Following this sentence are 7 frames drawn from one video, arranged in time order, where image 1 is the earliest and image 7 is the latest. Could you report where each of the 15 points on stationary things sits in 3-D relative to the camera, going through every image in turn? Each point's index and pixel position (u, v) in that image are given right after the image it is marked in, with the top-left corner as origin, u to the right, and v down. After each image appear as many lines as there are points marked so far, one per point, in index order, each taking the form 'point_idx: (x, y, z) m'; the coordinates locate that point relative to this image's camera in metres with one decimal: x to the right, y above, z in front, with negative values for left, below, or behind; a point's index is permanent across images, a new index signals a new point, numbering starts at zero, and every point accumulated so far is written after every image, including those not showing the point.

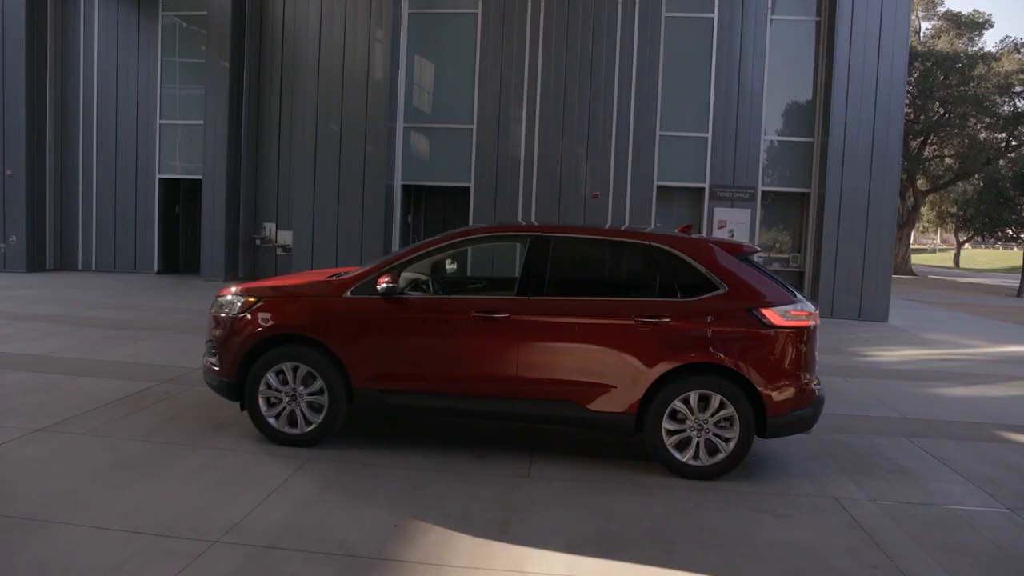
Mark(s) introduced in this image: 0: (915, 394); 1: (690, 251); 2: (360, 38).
0: (+4.9, -1.3, +9.5) m
1: (+1.4, +0.3, +6.2) m
2: (-3.7, +6.0, +18.6) m
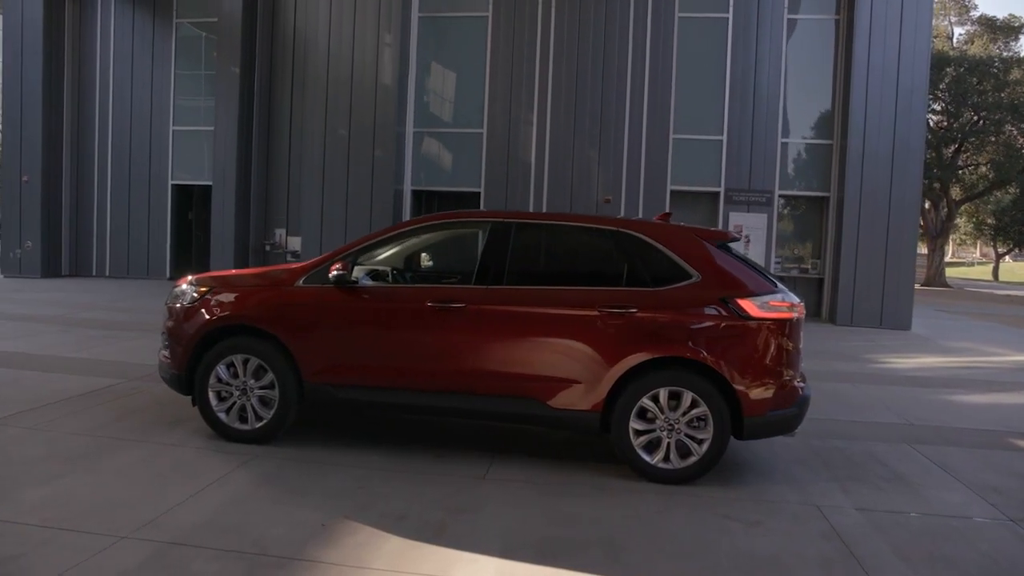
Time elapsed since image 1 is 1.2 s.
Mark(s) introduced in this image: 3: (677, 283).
0: (+4.7, -1.3, +8.9) m
1: (+1.1, +0.4, +5.8) m
2: (-3.4, +5.9, +18.5) m
3: (+1.2, 0.0, +5.6) m
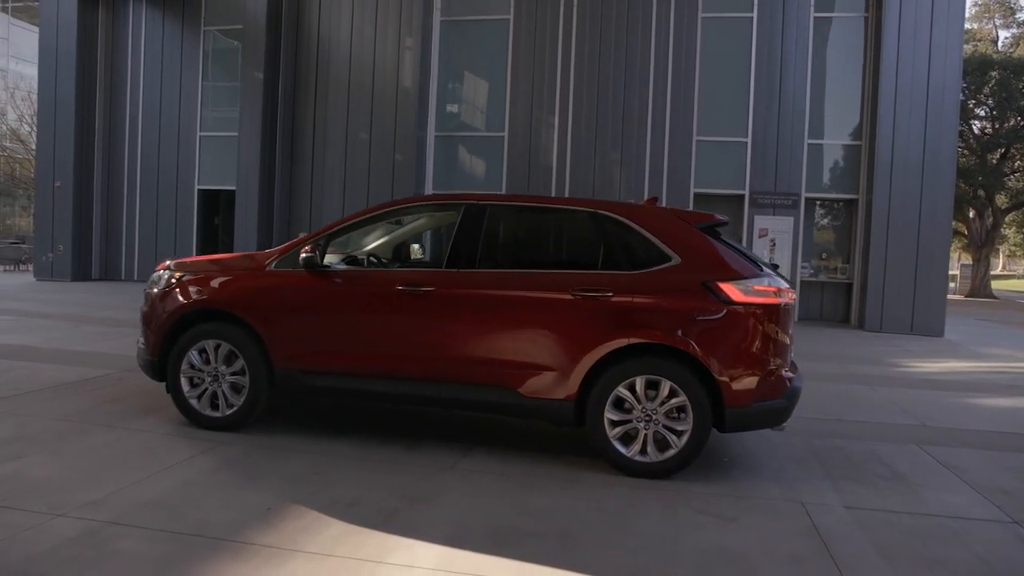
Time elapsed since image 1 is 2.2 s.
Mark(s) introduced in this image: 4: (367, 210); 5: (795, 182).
0: (+4.7, -1.3, +8.4) m
1: (+0.9, +0.5, +5.5) m
2: (-2.9, +5.8, +18.5) m
3: (+1.0, +0.2, +5.4) m
4: (-1.1, +0.6, +6.0) m
5: (+6.3, +2.3, +17.2) m
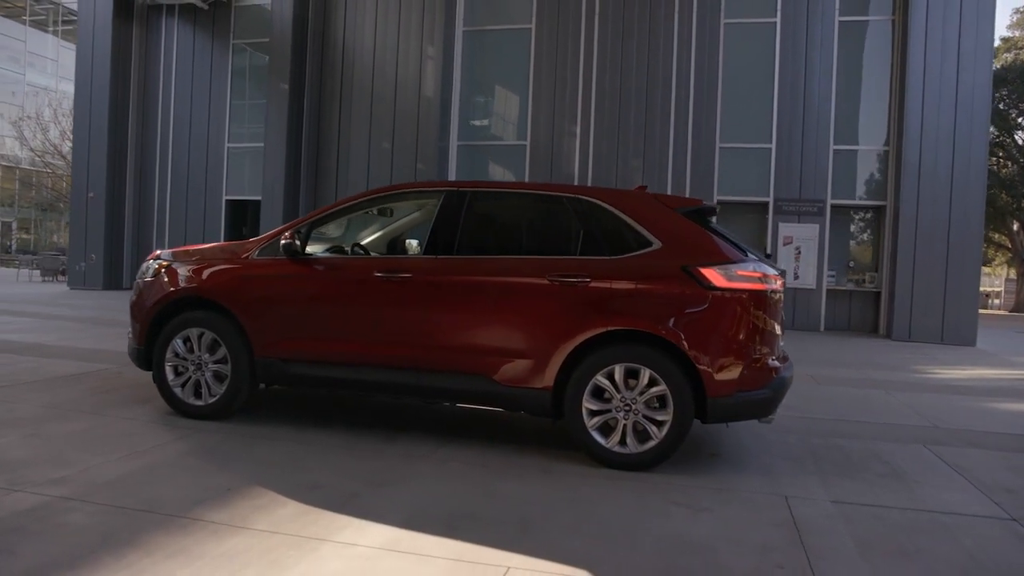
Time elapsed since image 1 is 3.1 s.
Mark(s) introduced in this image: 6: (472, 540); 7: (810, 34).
0: (+4.7, -1.2, +8.0) m
1: (+0.8, +0.6, +5.4) m
2: (-2.4, +5.6, +18.7) m
3: (+0.8, +0.2, +5.2) m
4: (-1.2, +0.7, +5.9) m
5: (+6.7, +2.2, +16.8) m
6: (-0.2, -1.2, +3.7) m
7: (+6.6, +5.6, +17.0) m
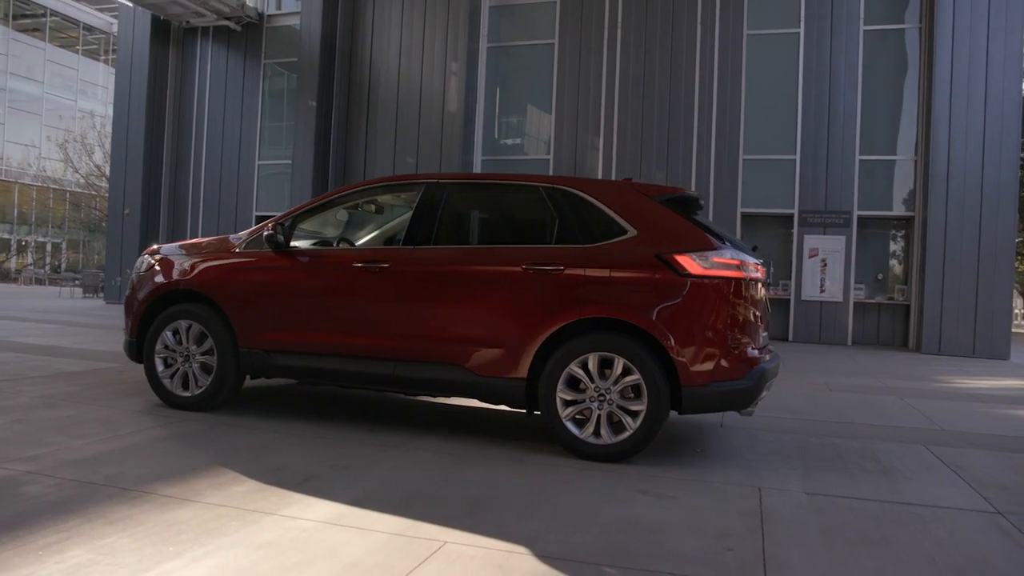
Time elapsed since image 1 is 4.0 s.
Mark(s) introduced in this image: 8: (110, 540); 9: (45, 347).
0: (+4.6, -1.3, +7.7) m
1: (+0.6, +0.7, +5.3) m
2: (-1.9, +5.2, +18.9) m
3: (+0.7, +0.3, +5.2) m
4: (-1.4, +0.8, +6.0) m
5: (+7.1, +1.9, +16.5) m
6: (-0.4, -1.1, +3.7) m
7: (+7.0, +5.3, +16.8) m
8: (-1.6, -1.0, +3.1) m
9: (-5.9, -0.7, +9.7) m
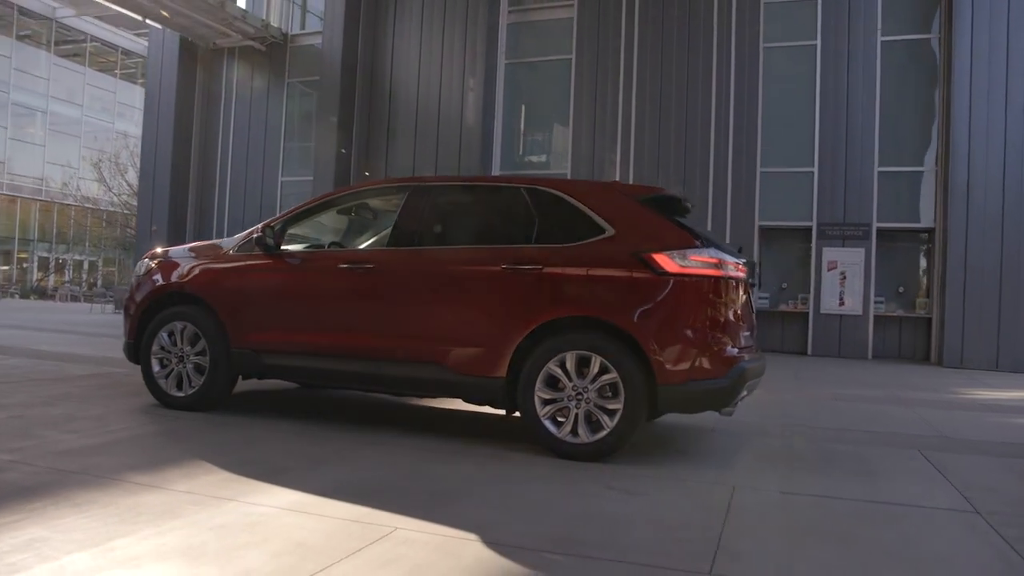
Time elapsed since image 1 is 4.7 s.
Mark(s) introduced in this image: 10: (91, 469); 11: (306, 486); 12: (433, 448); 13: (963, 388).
0: (+4.6, -1.3, +7.6) m
1: (+0.5, +0.7, +5.4) m
2: (-1.4, +4.9, +19.1) m
3: (+0.5, +0.3, +5.2) m
4: (-1.5, +0.7, +6.1) m
5: (+7.5, +1.6, +16.3) m
6: (-0.6, -1.0, +3.7) m
7: (+7.3, +5.0, +16.7) m
8: (-1.8, -1.0, +3.2) m
9: (-5.8, -0.9, +10.0) m
10: (-2.2, -1.0, +4.1) m
11: (-1.1, -1.0, +4.0) m
12: (-0.5, -1.1, +5.2) m
13: (+6.4, -1.4, +11.0) m
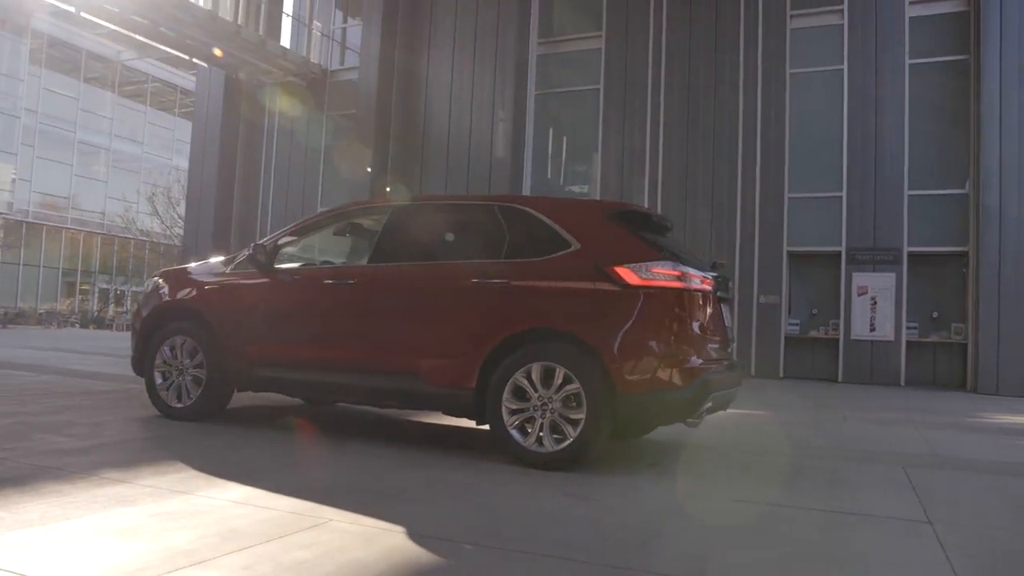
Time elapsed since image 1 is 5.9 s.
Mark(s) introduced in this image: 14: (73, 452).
0: (+4.5, -1.5, +7.4) m
1: (+0.3, +0.6, +5.5) m
2: (-0.7, +4.2, +19.6) m
3: (+0.3, +0.2, +5.3) m
4: (-1.6, +0.6, +6.4) m
5: (+8.0, +1.1, +16.0) m
6: (-0.9, -1.1, +3.9) m
7: (+7.9, +4.5, +16.5) m
8: (-2.2, -1.0, +3.5) m
9: (-5.7, -1.2, +10.5) m
10: (-2.5, -1.0, +4.4) m
11: (-1.3, -1.1, +4.2) m
12: (-0.7, -1.2, +5.3) m
13: (+6.6, -1.7, +10.7) m
14: (-2.7, -1.0, +4.8) m
